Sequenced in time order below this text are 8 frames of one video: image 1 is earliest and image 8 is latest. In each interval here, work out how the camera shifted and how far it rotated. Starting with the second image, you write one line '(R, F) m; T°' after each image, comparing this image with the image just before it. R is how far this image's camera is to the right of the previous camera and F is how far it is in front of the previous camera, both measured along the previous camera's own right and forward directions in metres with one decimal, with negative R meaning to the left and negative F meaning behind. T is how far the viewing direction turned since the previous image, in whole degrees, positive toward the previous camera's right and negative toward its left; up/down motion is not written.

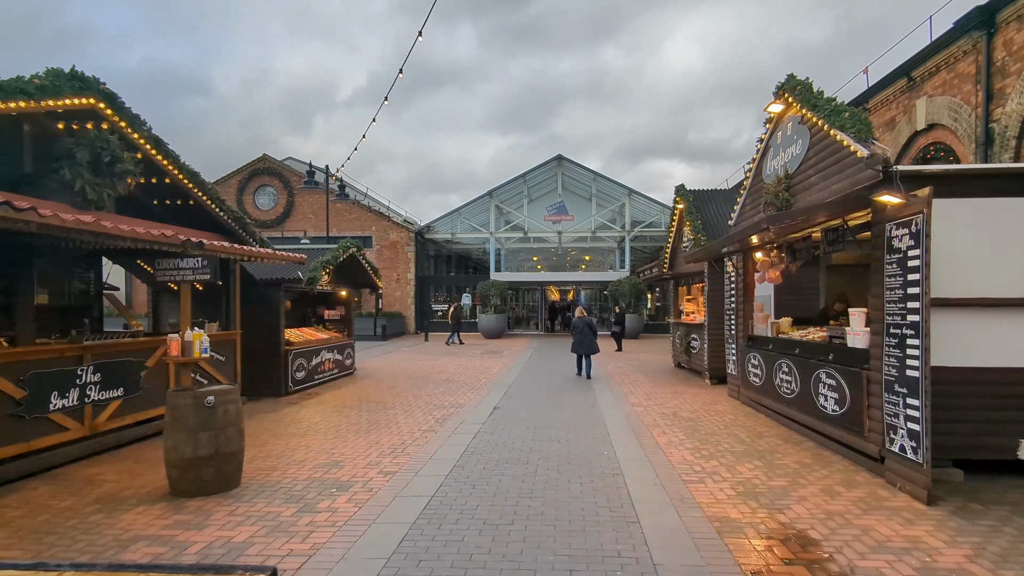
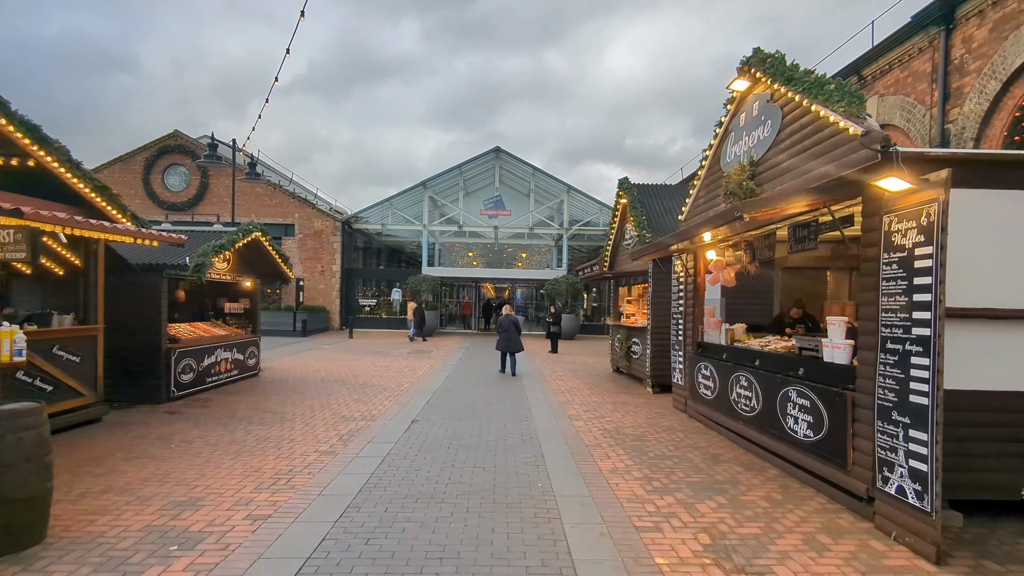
(+0.1, +1.2) m; +6°
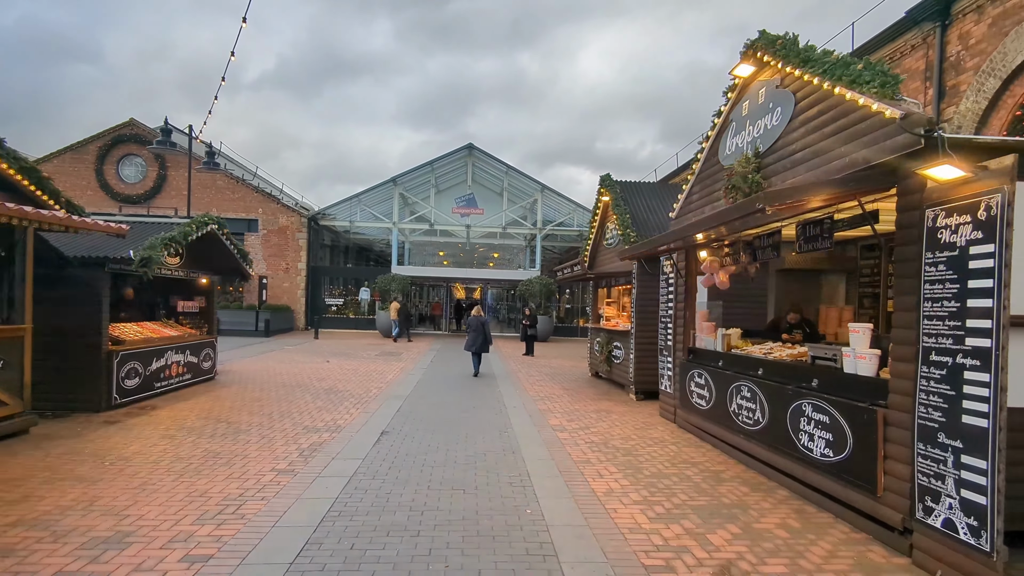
(-0.1, +0.6) m; +3°
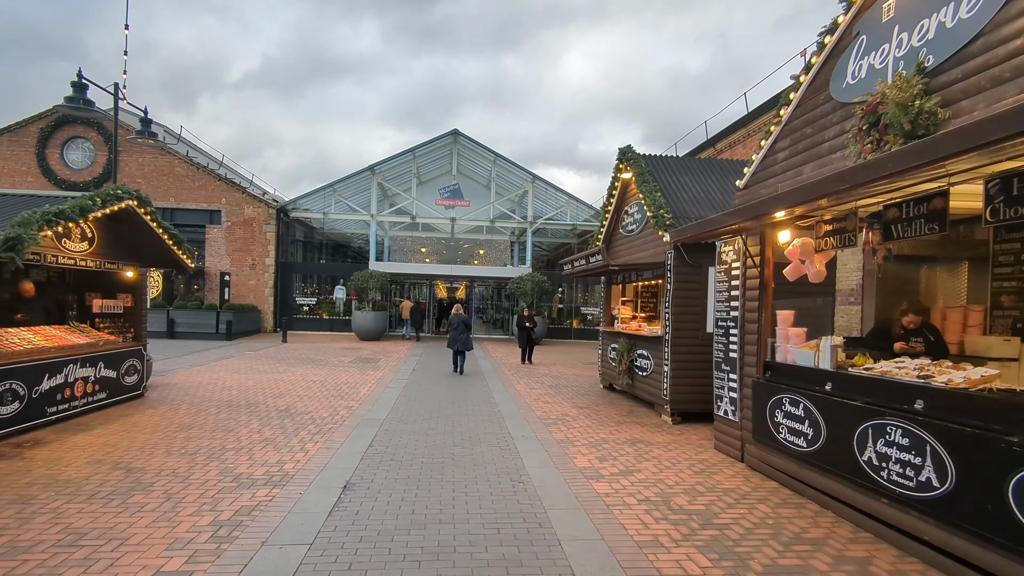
(-0.3, +2.1) m; +2°
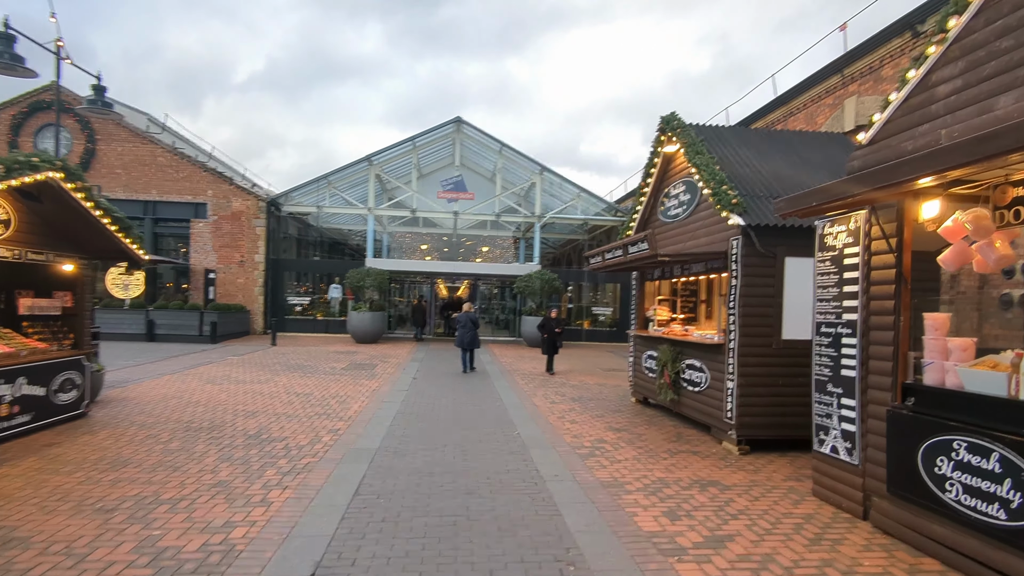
(-0.3, +1.7) m; 0°
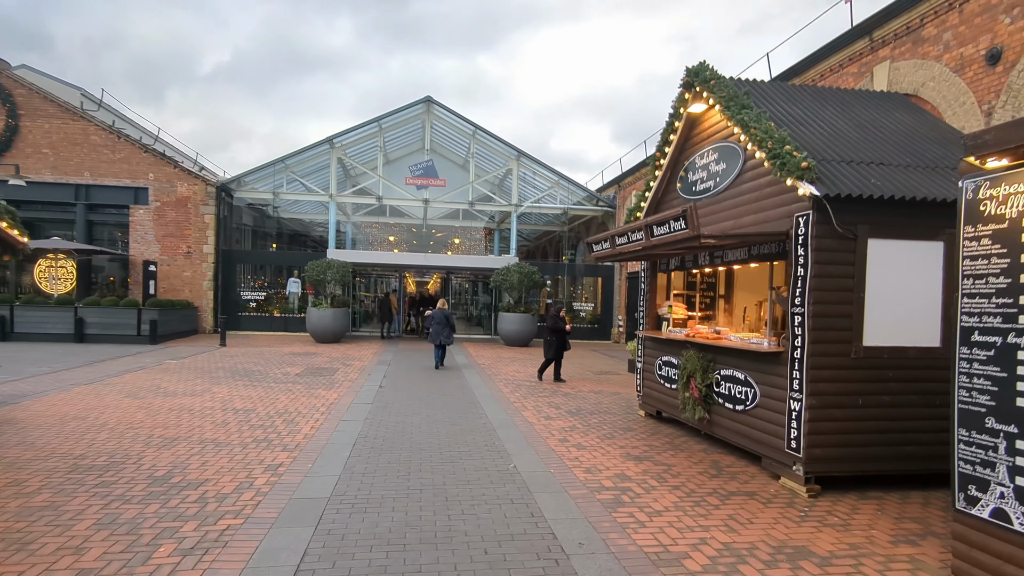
(-0.2, +1.7) m; +3°
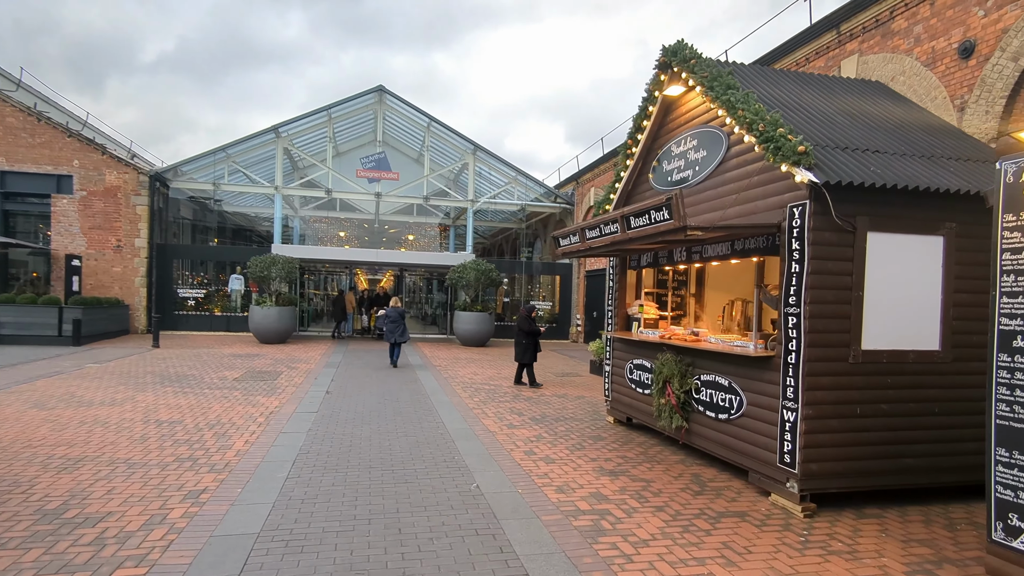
(-0.1, +0.6) m; +4°
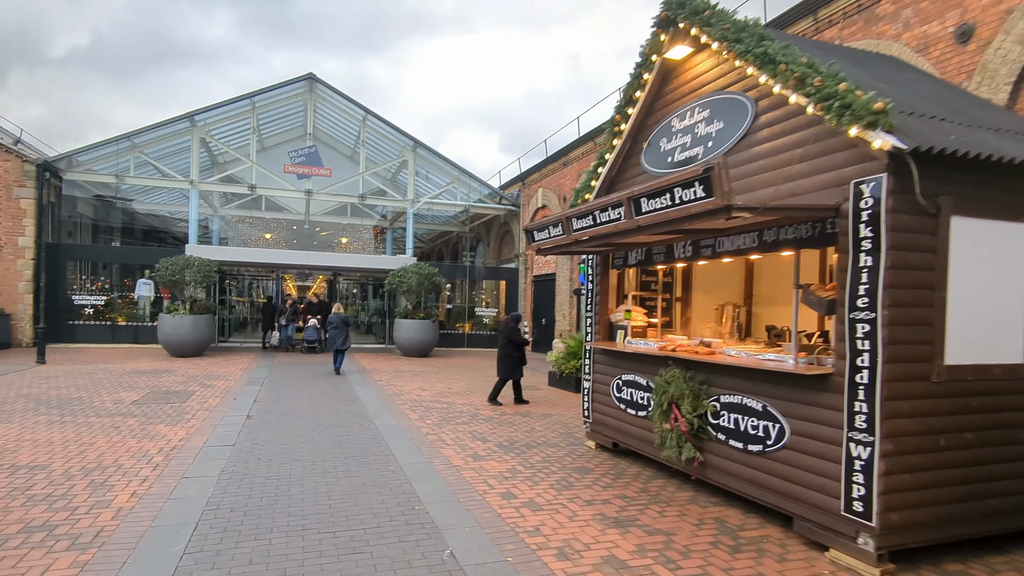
(-0.3, +1.3) m; +6°
